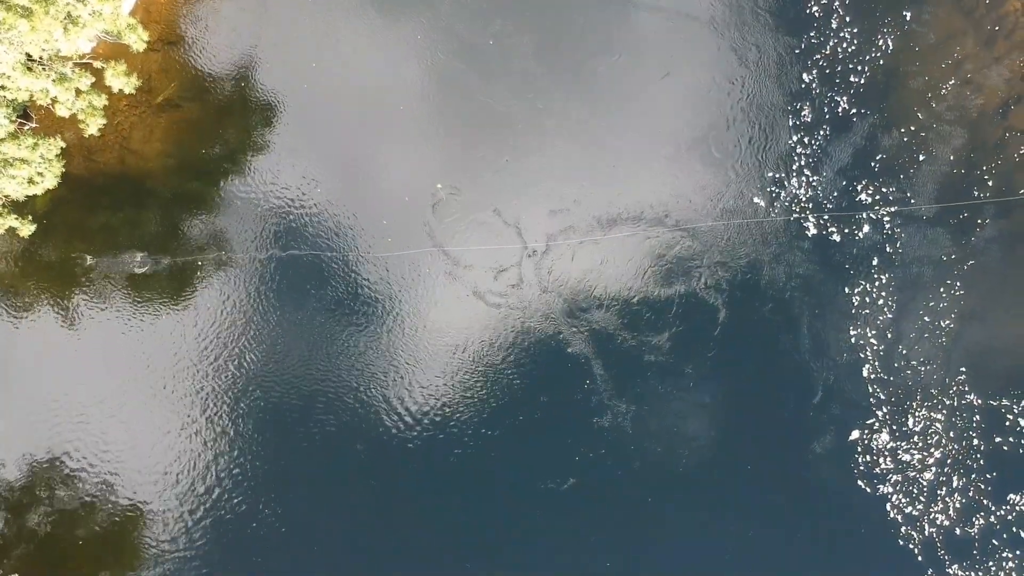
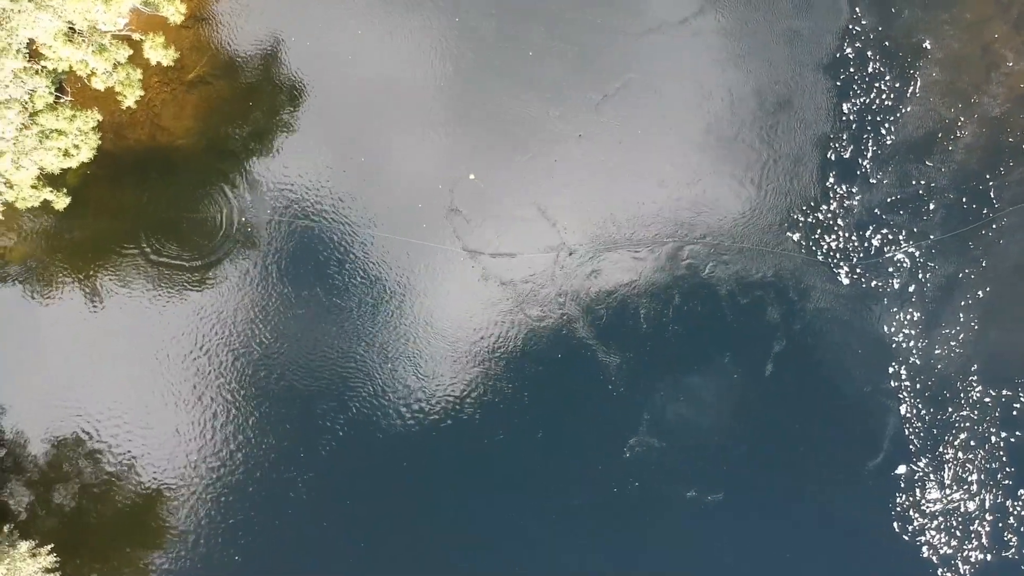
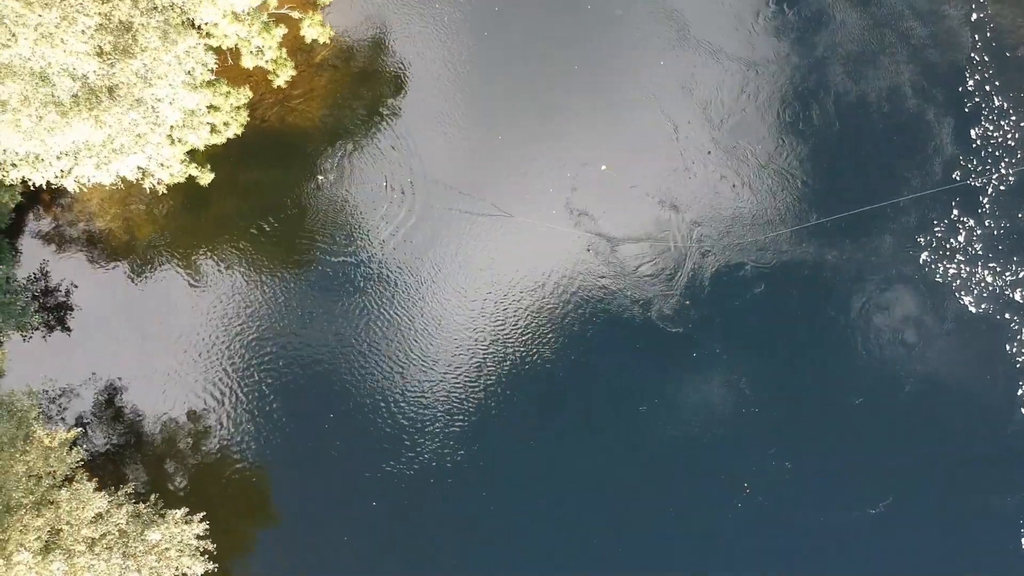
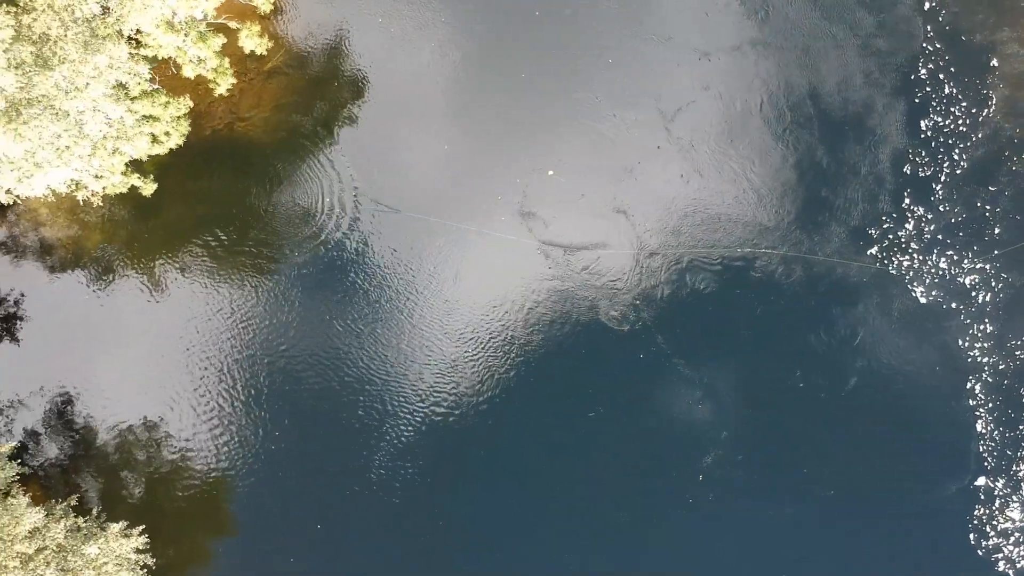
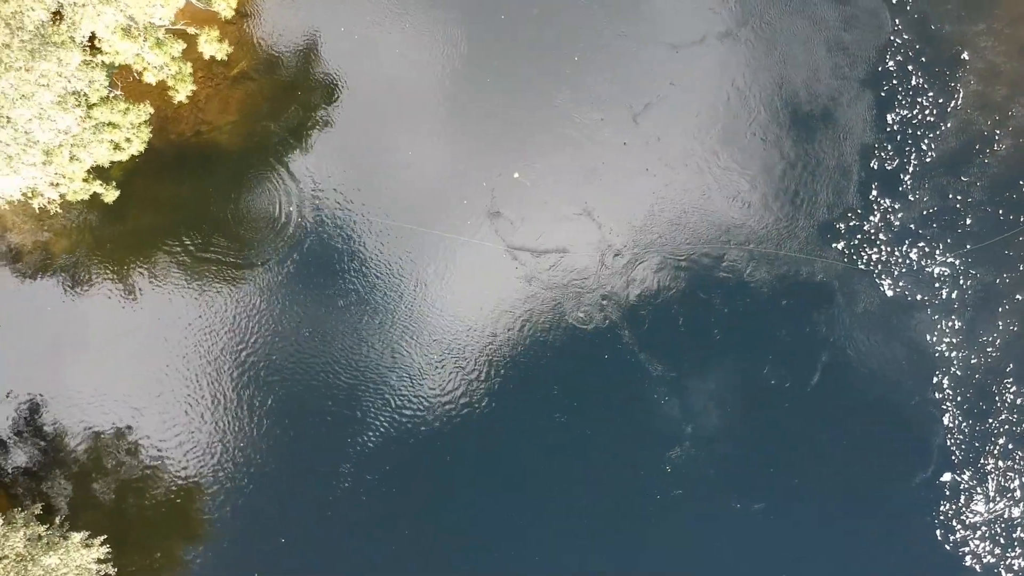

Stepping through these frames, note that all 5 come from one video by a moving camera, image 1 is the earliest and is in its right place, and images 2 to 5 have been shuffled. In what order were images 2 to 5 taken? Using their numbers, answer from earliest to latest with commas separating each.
2, 5, 4, 3
